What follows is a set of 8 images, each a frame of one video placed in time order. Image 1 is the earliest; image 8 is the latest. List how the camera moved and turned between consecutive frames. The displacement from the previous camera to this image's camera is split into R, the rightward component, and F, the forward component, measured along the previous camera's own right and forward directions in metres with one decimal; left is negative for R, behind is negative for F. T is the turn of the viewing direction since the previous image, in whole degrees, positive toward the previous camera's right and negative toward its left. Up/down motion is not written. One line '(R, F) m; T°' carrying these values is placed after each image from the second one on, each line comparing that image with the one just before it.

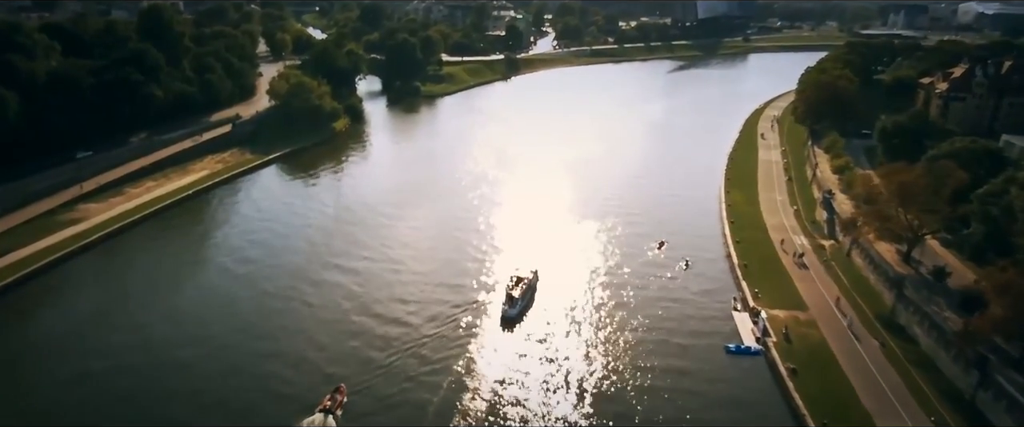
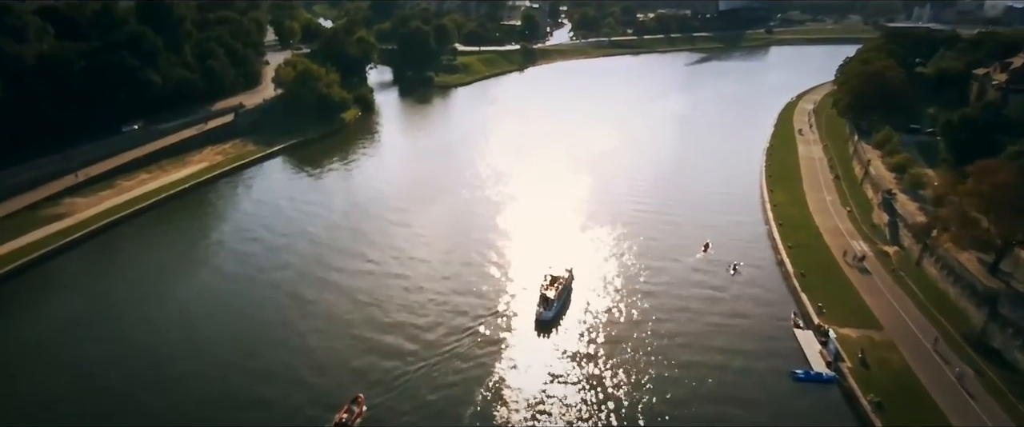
(-0.4, +1.6) m; -1°
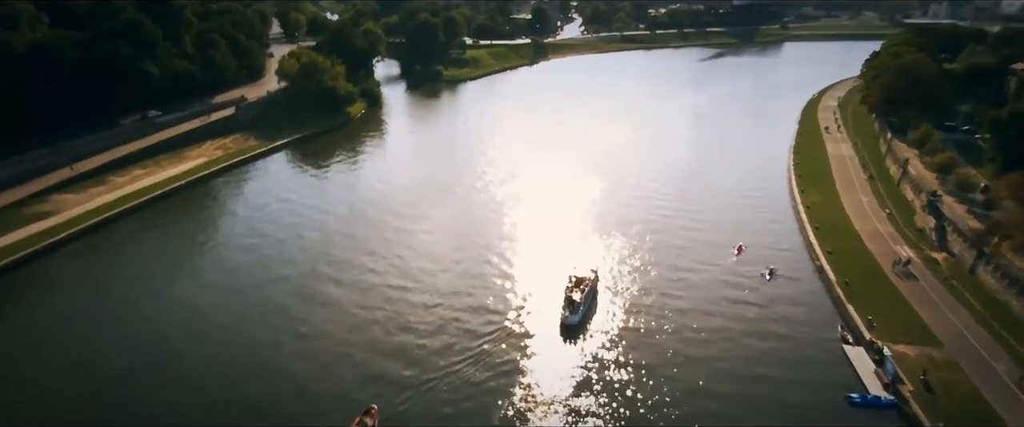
(-0.2, +1.0) m; 0°
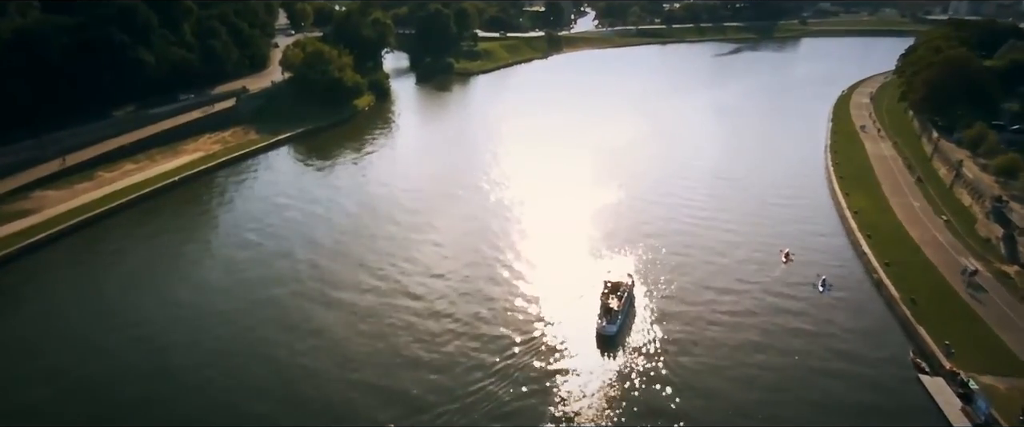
(-0.3, +1.3) m; -1°
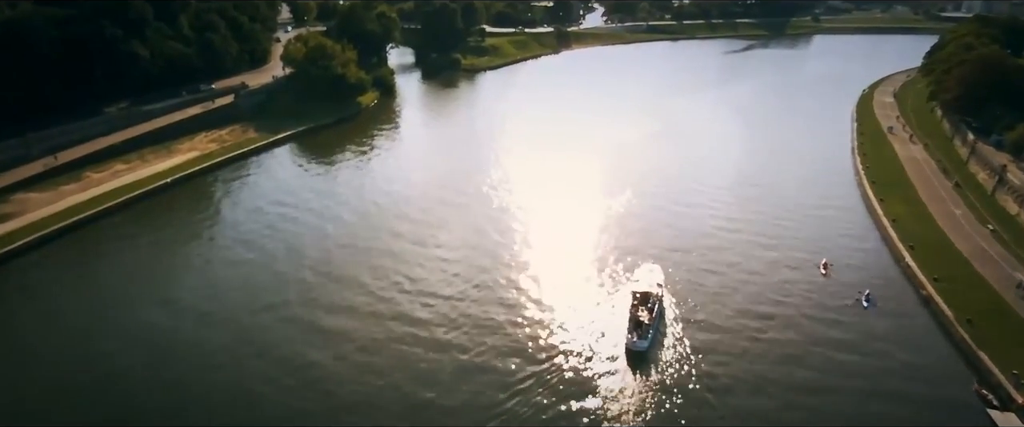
(-0.2, +1.0) m; 0°
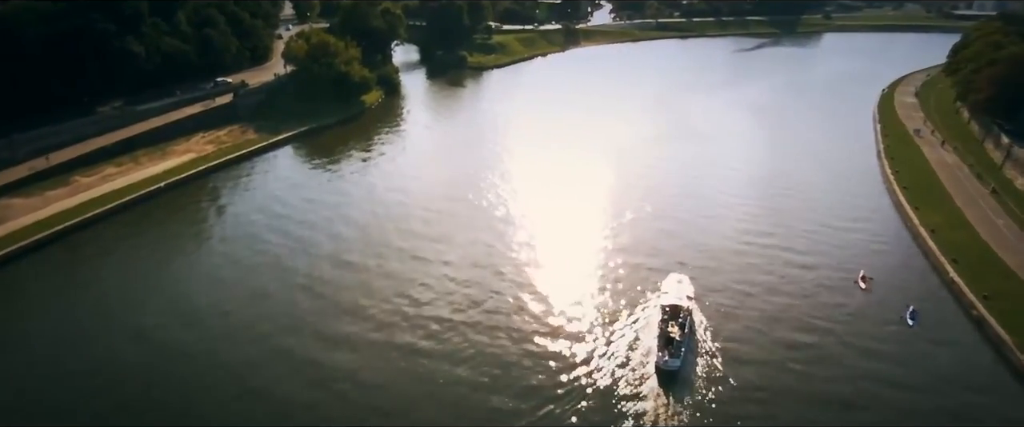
(-0.2, +0.8) m; 0°
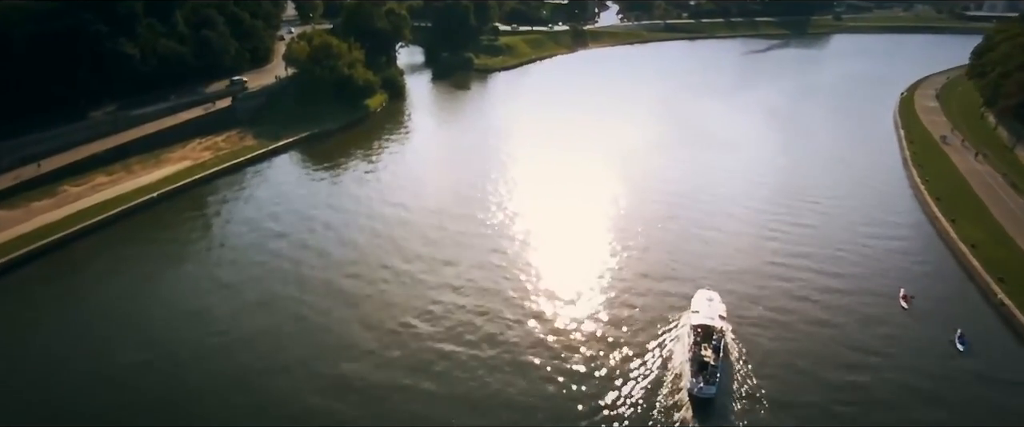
(-0.2, +0.8) m; 0°
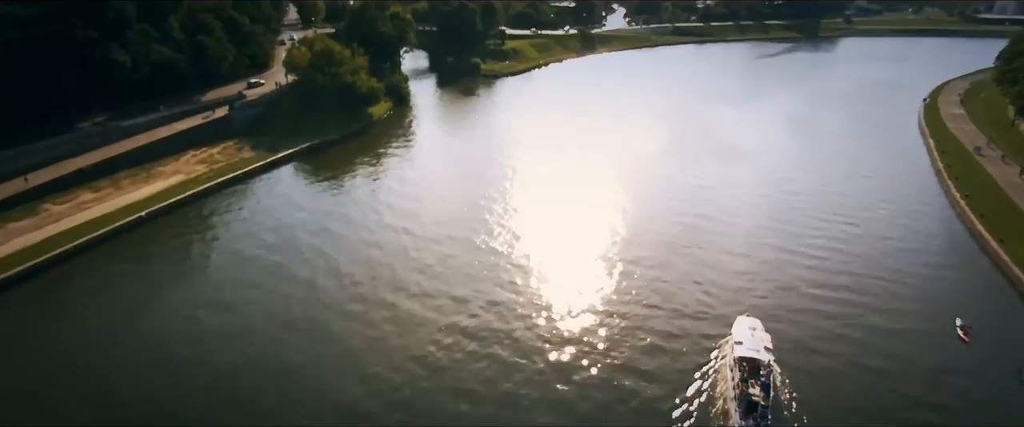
(-0.3, +0.9) m; 0°
